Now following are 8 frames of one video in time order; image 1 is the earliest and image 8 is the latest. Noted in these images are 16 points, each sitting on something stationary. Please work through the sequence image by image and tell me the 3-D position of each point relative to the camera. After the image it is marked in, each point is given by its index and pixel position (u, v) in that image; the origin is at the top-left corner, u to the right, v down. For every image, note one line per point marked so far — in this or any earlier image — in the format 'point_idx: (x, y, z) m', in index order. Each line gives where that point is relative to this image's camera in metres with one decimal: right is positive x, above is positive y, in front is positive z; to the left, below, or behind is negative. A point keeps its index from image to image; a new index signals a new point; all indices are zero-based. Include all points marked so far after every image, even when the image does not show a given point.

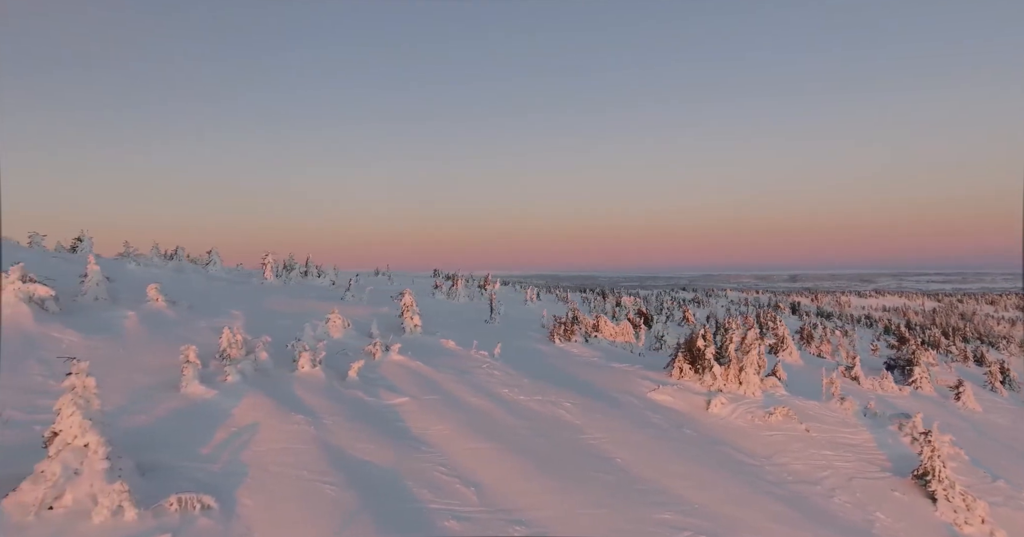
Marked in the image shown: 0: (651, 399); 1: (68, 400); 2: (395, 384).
0: (+3.0, -2.8, +13.9) m
1: (-3.2, -0.9, +4.6) m
2: (-1.8, -1.8, +9.8) m
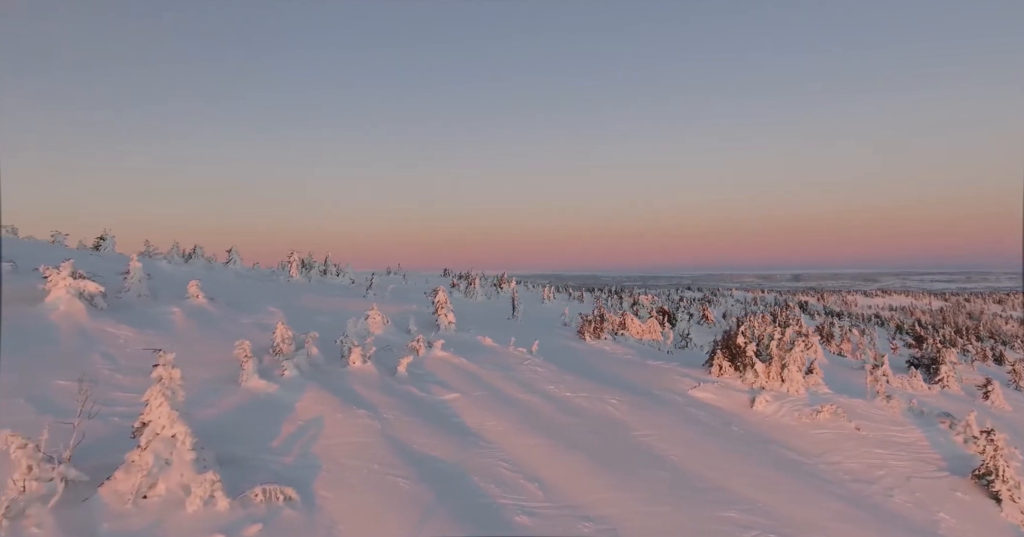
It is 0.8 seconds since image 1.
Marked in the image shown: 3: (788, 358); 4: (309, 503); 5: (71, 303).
0: (+3.8, -2.8, +13.7) m
1: (-2.6, -0.9, +4.7) m
2: (-1.0, -1.7, +9.8) m
3: (+6.5, -2.1, +15.1) m
4: (-1.5, -1.7, +4.8) m
5: (-8.3, -0.6, +12.0) m
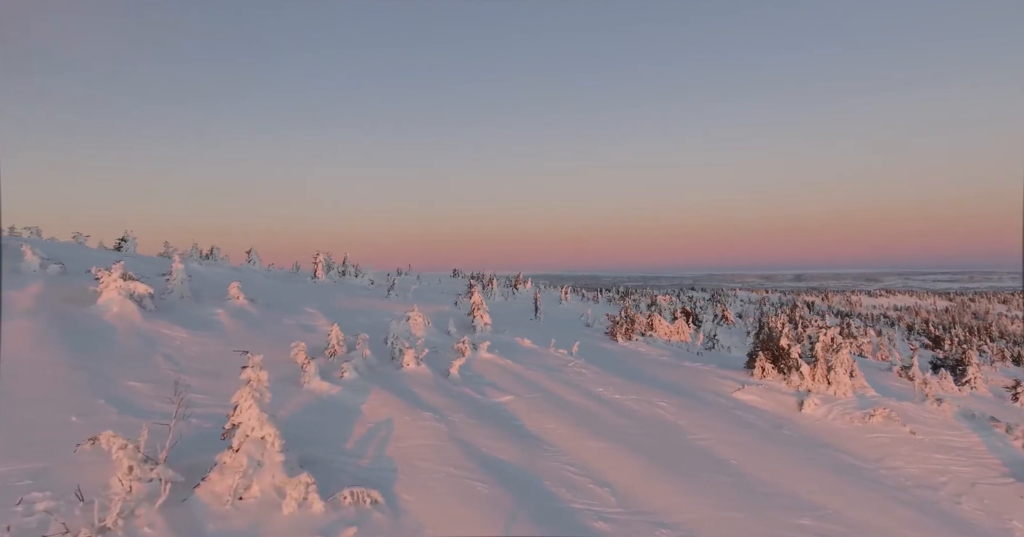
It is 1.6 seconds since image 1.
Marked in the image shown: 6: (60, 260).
0: (+4.8, -2.8, +13.6) m
1: (-1.9, -0.9, +4.7) m
2: (-0.3, -1.7, +9.8) m
3: (+7.5, -2.1, +14.8) m
4: (-0.9, -1.8, +4.8) m
5: (-7.4, -0.7, +12.2) m
6: (-12.0, +0.2, +16.8) m
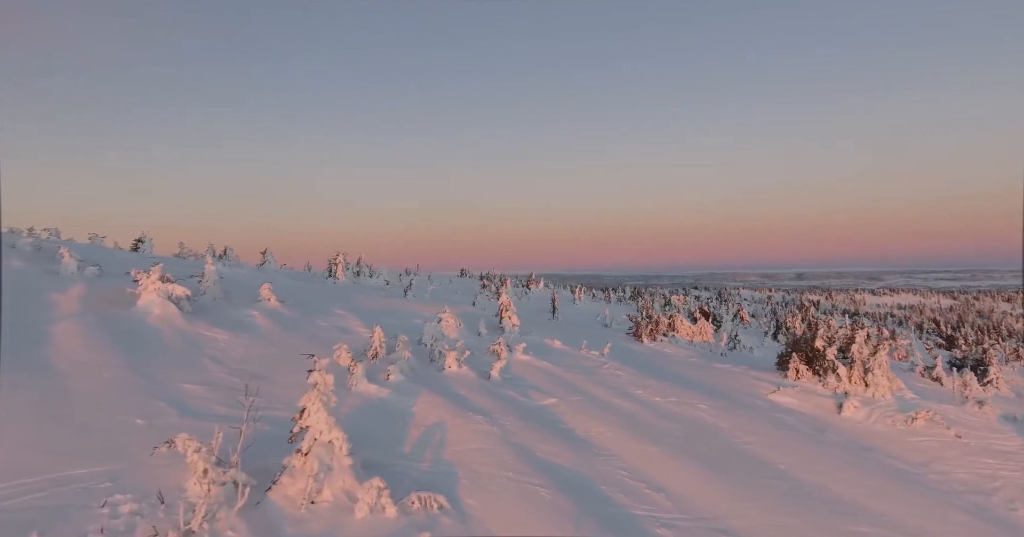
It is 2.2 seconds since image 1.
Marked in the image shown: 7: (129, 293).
0: (+5.5, -2.8, +13.4) m
1: (-1.5, -0.9, +4.7) m
2: (+0.4, -1.8, +9.8) m
3: (+8.2, -2.1, +14.6) m
4: (-0.4, -1.8, +4.8) m
5: (-6.8, -0.7, +12.4) m
6: (-11.2, +0.2, +17.1) m
7: (-8.2, -0.5, +13.7) m
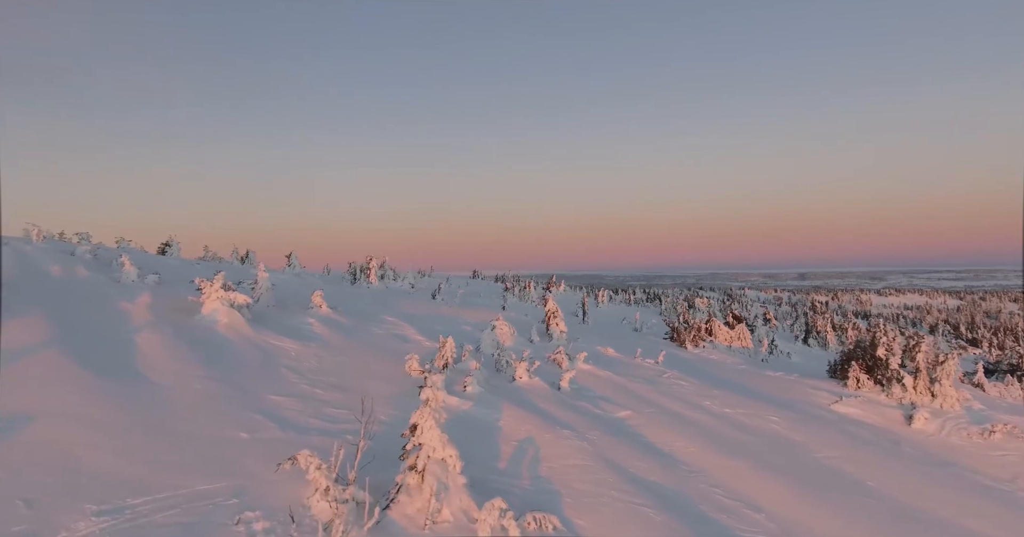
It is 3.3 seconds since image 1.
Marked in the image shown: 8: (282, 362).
0: (+6.7, -3.0, +13.1) m
1: (-0.6, -1.1, +4.7) m
2: (+1.4, -1.9, +9.7) m
3: (+9.5, -2.3, +14.2) m
4: (+0.4, -1.9, +4.7) m
5: (-5.6, -0.9, +12.6) m
6: (-9.8, 0.0, +17.5) m
7: (-7.0, -0.7, +14.0) m
8: (-3.3, -1.3, +9.3) m
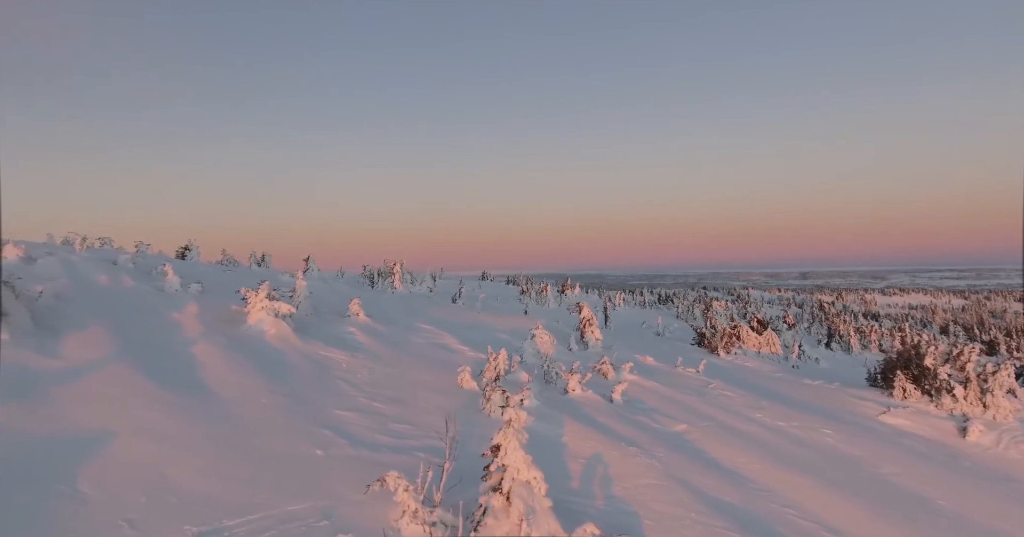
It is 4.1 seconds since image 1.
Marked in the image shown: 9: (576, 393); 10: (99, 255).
0: (+7.5, -3.1, +12.9) m
1: (0.0, -1.2, +4.7) m
2: (+2.2, -2.1, +9.6) m
3: (+10.4, -2.4, +13.8) m
4: (+1.1, -2.1, +4.7) m
5: (-4.7, -1.1, +12.7) m
6: (-8.8, -0.3, +17.8) m
7: (-6.1, -0.9, +14.1) m
8: (-2.6, -1.5, +9.4) m
9: (+0.9, -1.8, +9.2) m
10: (-12.3, +0.4, +19.1) m
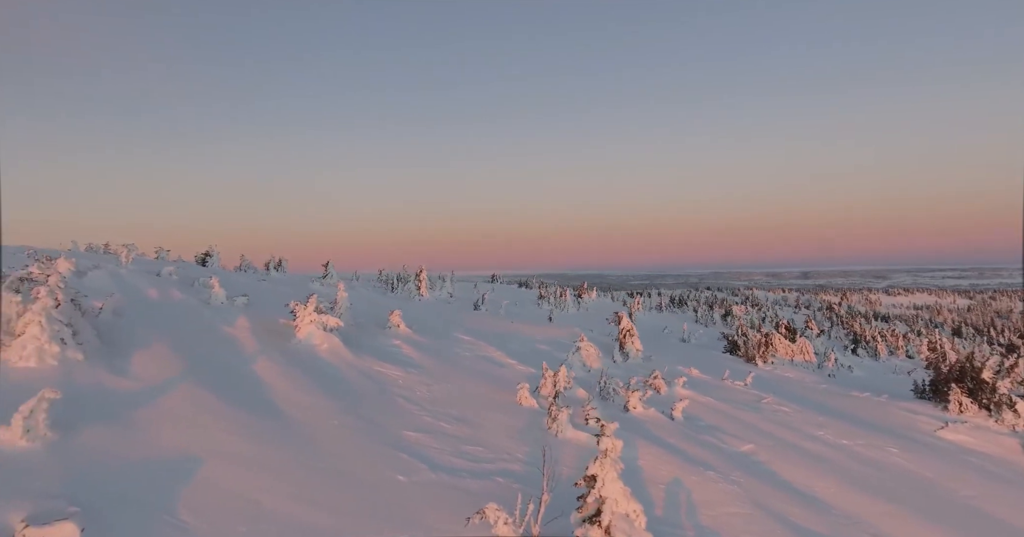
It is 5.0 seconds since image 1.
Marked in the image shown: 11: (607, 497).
0: (+8.5, -3.4, +12.5) m
1: (+0.7, -1.4, +4.6) m
2: (+3.0, -2.3, +9.5) m
3: (+11.4, -2.7, +13.4) m
4: (+1.8, -2.3, +4.6) m
5: (-3.8, -1.4, +12.8) m
6: (-7.7, -0.6, +18.0) m
7: (-5.1, -1.2, +14.3) m
8: (-1.7, -1.8, +9.4) m
9: (+1.8, -2.0, +9.1) m
10: (-11.1, 0.0, +19.5) m
11: (+0.7, -1.6, +4.5) m
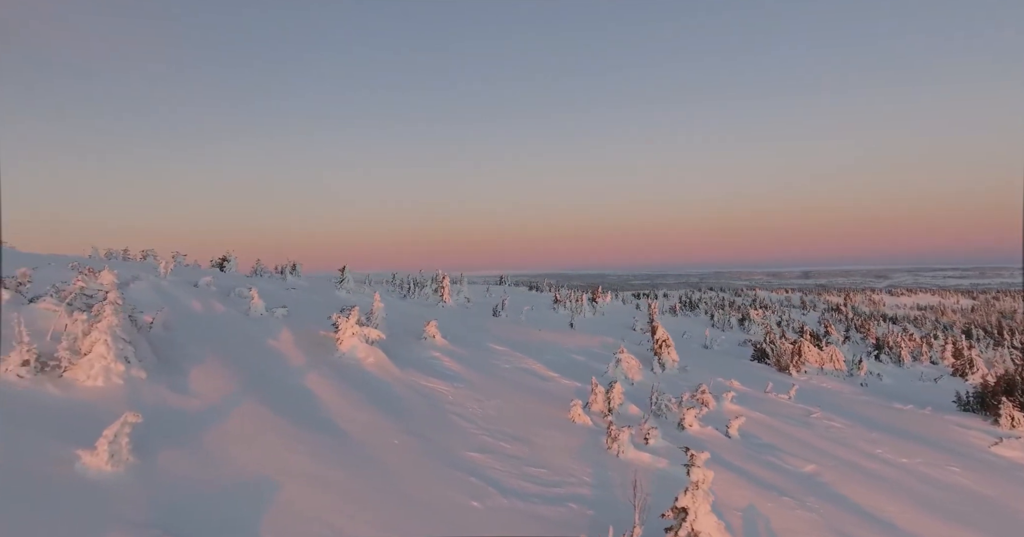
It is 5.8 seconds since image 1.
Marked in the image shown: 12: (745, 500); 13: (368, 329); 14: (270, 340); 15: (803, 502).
0: (+9.4, -3.6, +12.2) m
1: (+1.3, -1.6, +4.5) m
2: (+3.8, -2.5, +9.3) m
3: (+12.2, -2.9, +13.0) m
4: (+2.4, -2.5, +4.4) m
5: (-2.9, -1.6, +12.8) m
6: (-6.7, -0.9, +18.1) m
7: (-4.1, -1.5, +14.3) m
8: (-1.0, -2.0, +9.3) m
9: (+2.5, -2.2, +8.9) m
10: (-10.1, -0.3, +19.7) m
11: (+1.3, -1.8, +4.4) m
12: (+2.2, -2.2, +6.2) m
13: (-3.0, -1.3, +13.5) m
14: (-4.8, -1.4, +12.7) m
15: (+2.9, -2.3, +6.4) m
